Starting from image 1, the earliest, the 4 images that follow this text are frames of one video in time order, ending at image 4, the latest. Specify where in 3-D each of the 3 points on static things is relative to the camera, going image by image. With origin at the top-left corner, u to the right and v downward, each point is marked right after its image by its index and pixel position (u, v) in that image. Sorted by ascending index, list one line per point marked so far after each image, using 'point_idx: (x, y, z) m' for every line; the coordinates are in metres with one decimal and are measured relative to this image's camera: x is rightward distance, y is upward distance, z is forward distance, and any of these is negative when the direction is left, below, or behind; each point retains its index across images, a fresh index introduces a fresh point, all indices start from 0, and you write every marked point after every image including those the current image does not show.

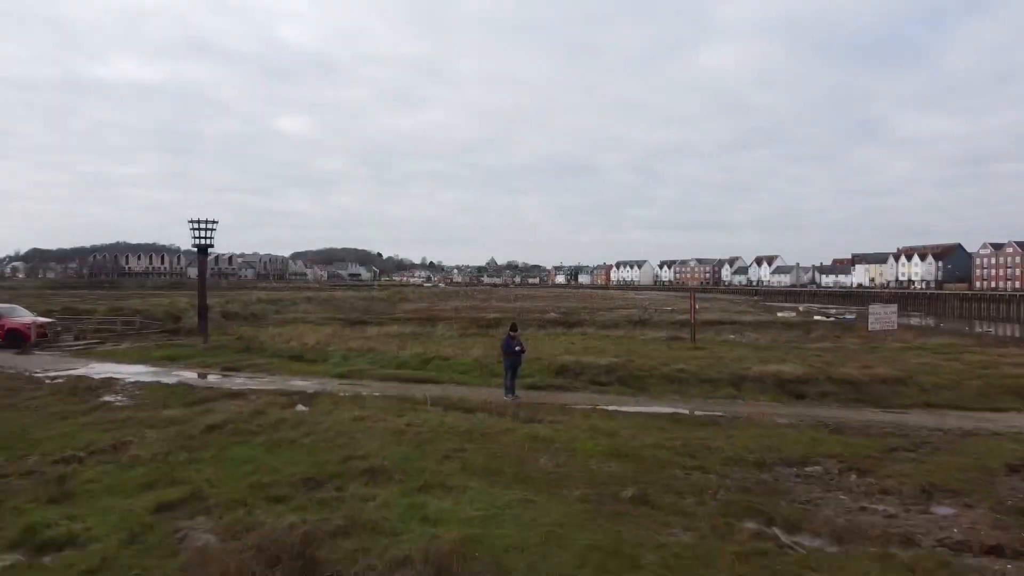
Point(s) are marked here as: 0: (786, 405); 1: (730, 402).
0: (+6.1, -2.6, +12.5) m
1: (+4.9, -2.6, +12.8) m
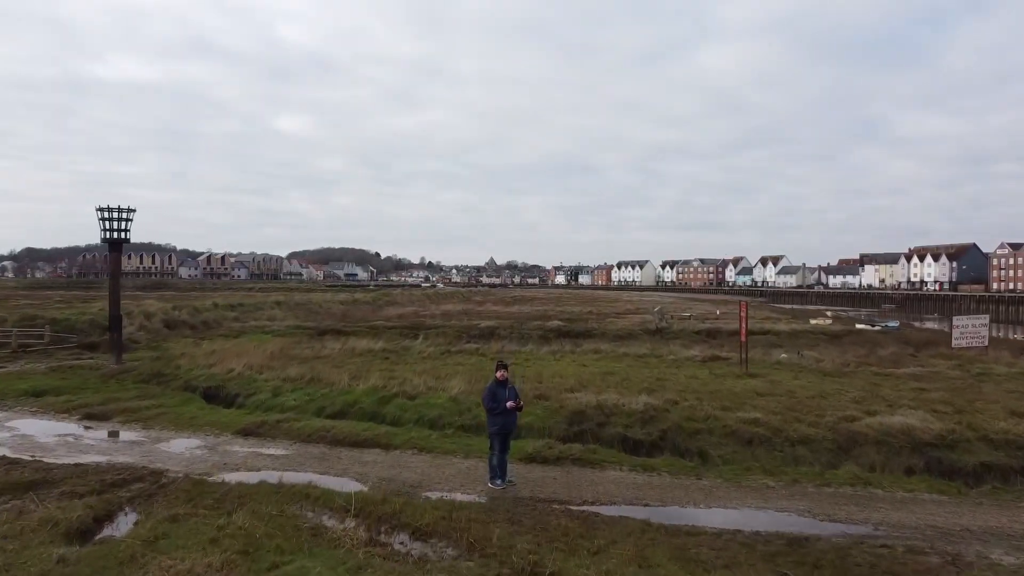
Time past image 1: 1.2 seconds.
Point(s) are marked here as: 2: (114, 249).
0: (+5.9, -2.8, +7.4) m
1: (+4.8, -2.8, +7.7) m
2: (-13.9, +1.4, +19.6) m
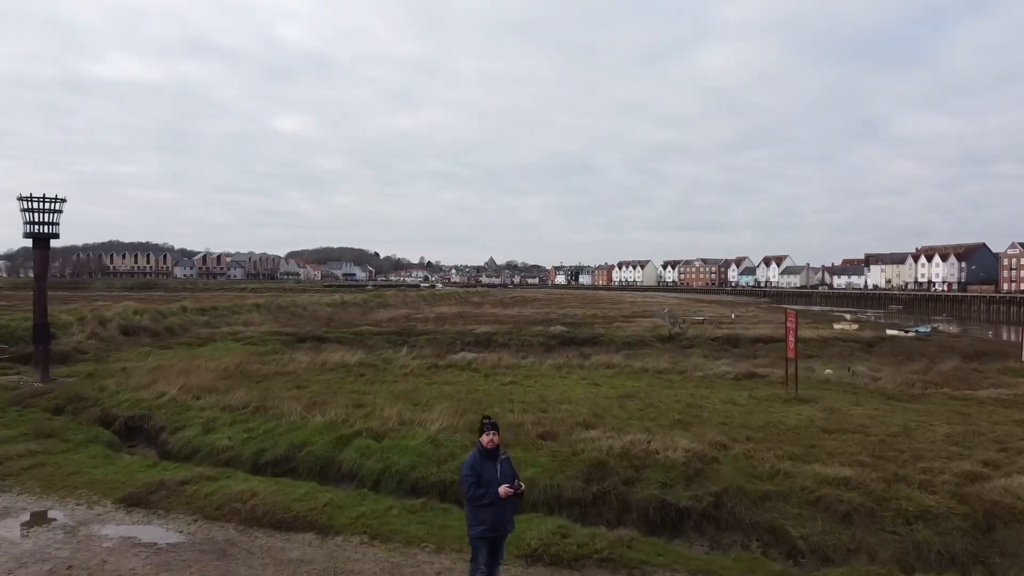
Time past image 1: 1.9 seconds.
0: (+5.9, -3.0, +4.4) m
1: (+4.7, -2.9, +4.7) m
2: (-13.9, +1.2, +16.6) m
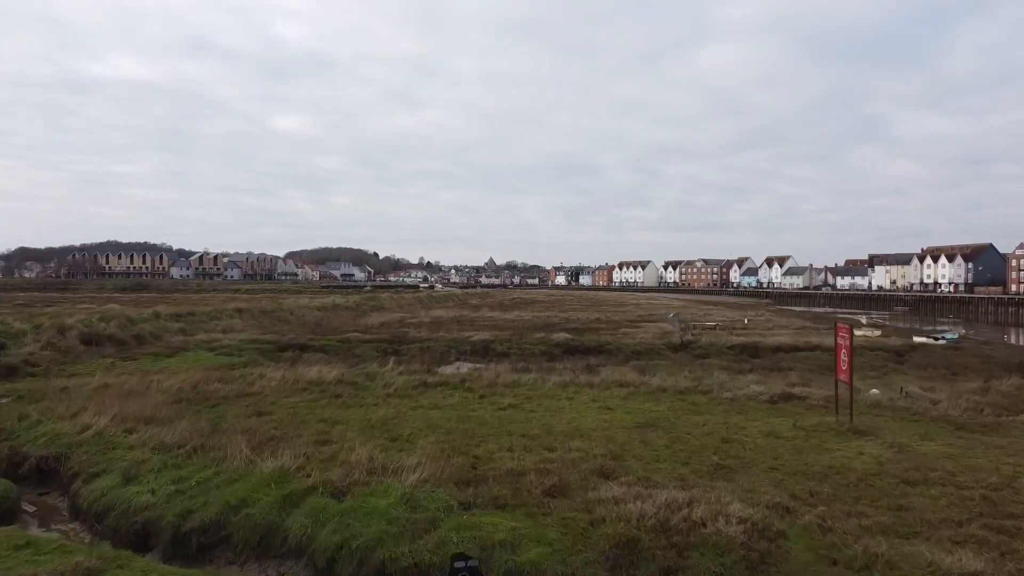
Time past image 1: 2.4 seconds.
0: (+5.9, -3.2, +2.2) m
1: (+4.7, -3.1, +2.5) m
2: (-14.0, +1.0, +14.4) m
